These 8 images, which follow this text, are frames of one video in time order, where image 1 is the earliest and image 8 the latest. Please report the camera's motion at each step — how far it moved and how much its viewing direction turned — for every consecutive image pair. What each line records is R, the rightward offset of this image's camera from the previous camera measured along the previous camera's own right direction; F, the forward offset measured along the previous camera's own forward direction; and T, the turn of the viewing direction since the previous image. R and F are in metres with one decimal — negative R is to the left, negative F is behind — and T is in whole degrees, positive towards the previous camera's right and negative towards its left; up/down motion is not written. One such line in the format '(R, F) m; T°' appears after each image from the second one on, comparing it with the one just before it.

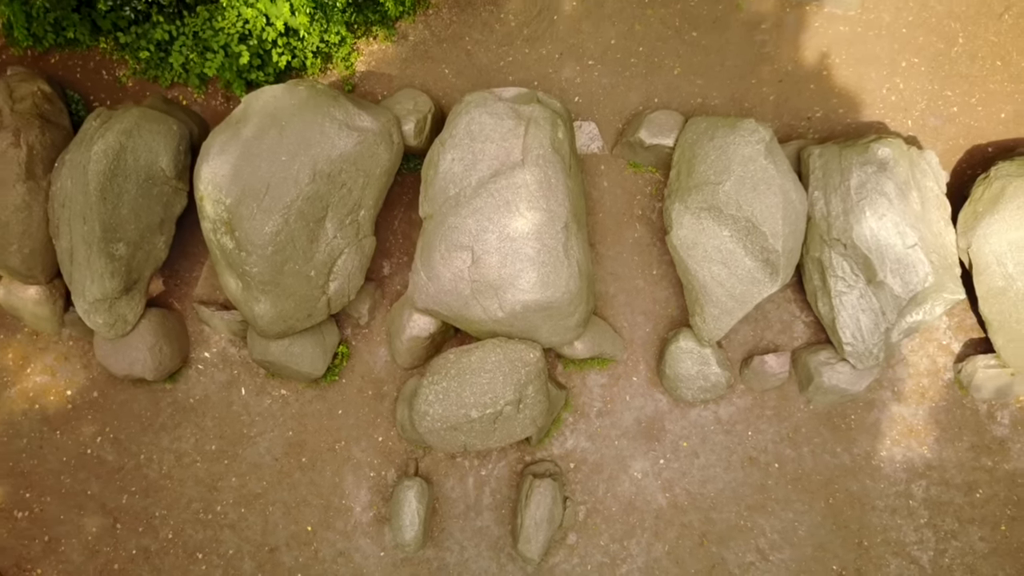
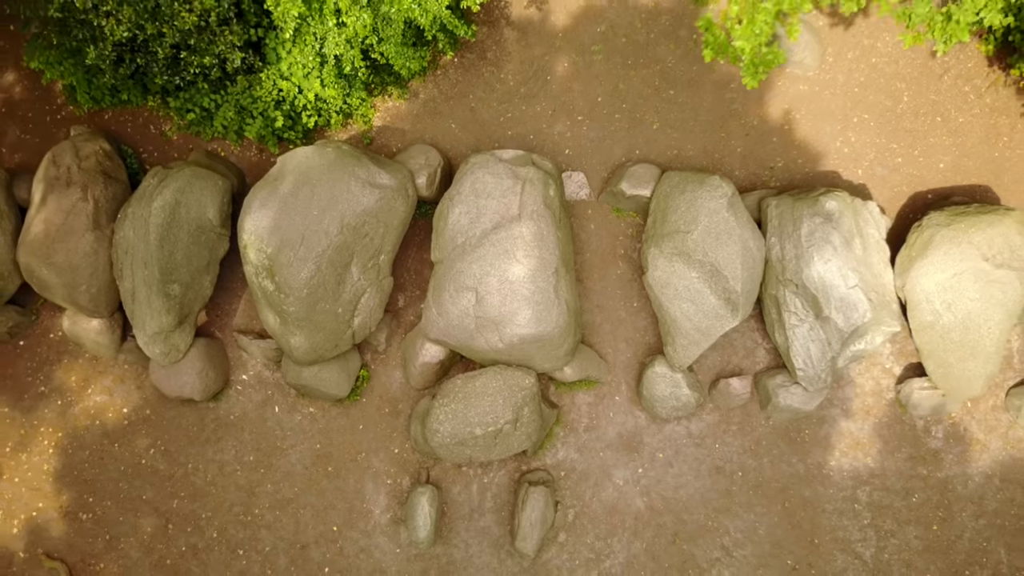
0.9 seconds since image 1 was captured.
(0.0, -1.3) m; 0°
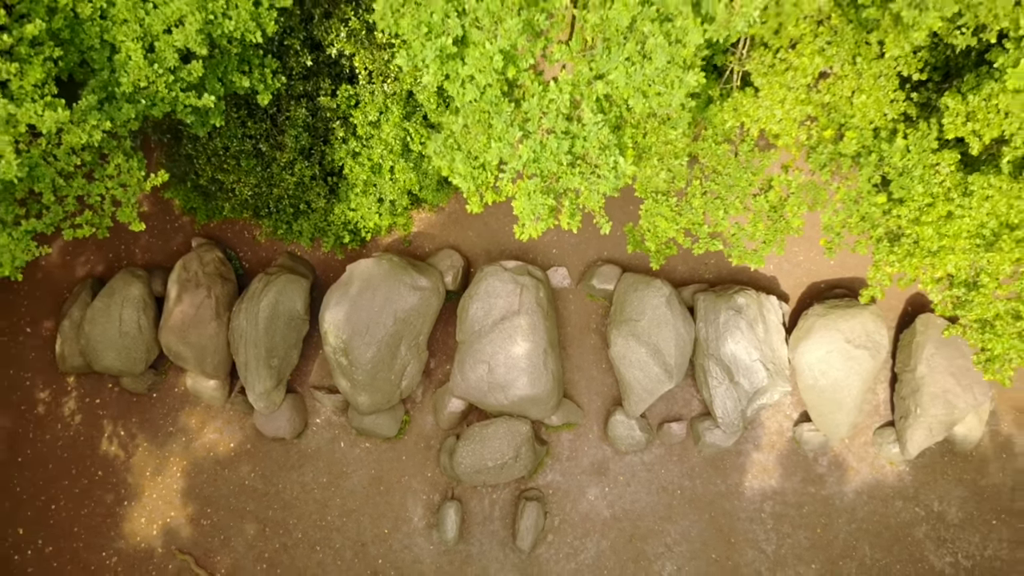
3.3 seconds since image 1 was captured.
(0.0, -3.8) m; 0°
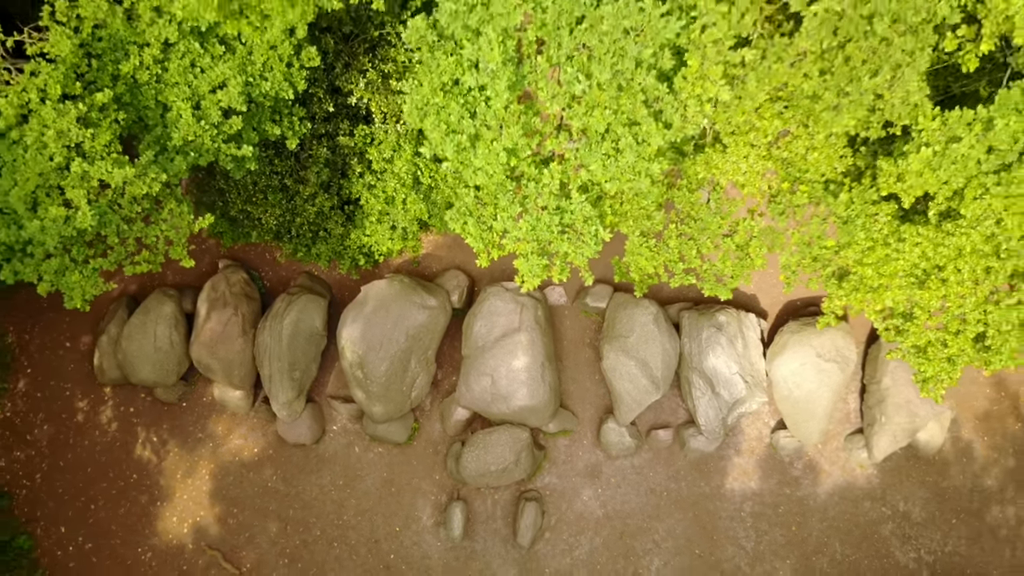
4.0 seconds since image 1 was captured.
(0.0, -1.2) m; 0°
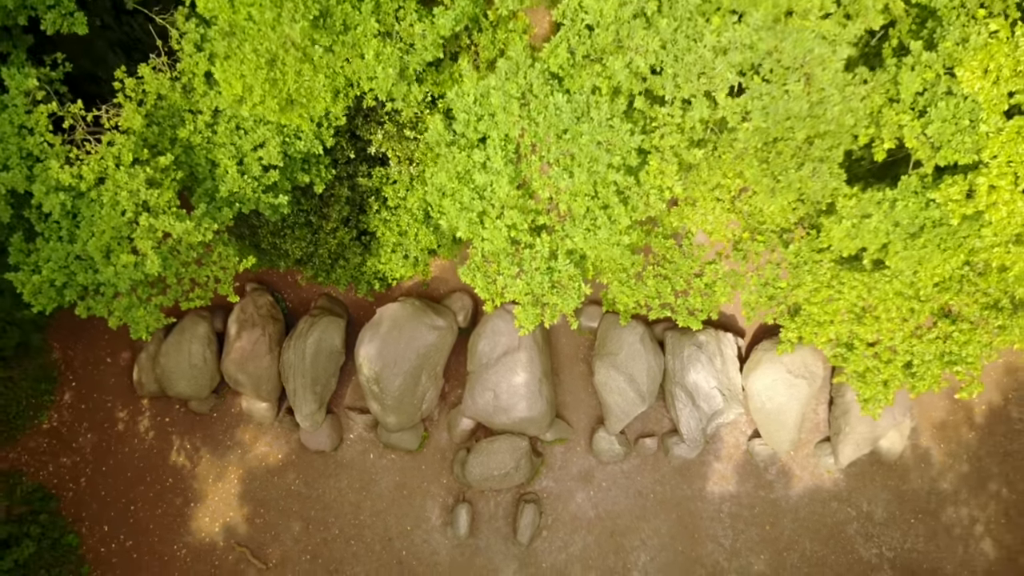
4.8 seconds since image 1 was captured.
(0.0, -1.5) m; 0°
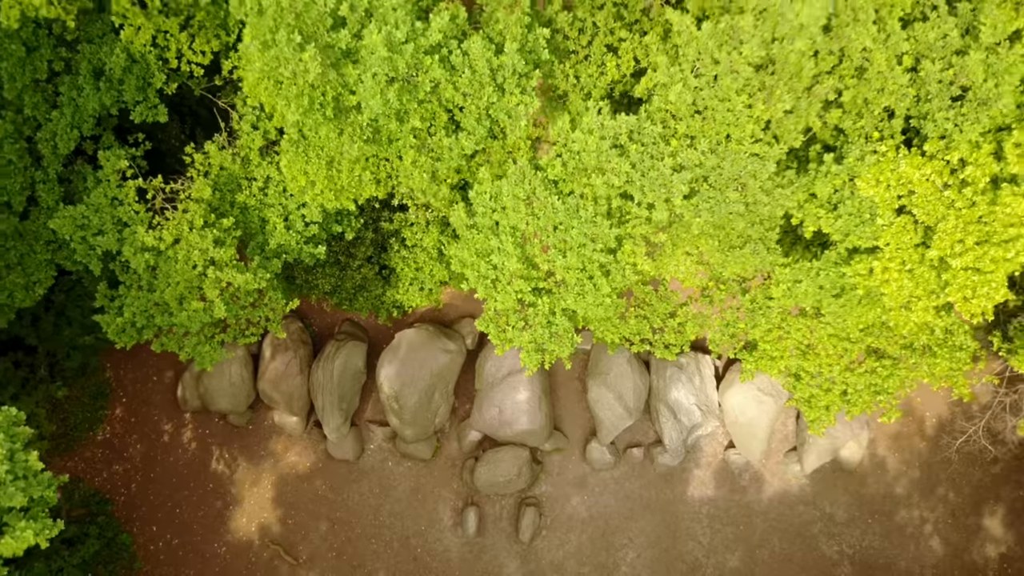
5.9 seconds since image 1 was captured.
(-0.1, -2.1) m; 0°
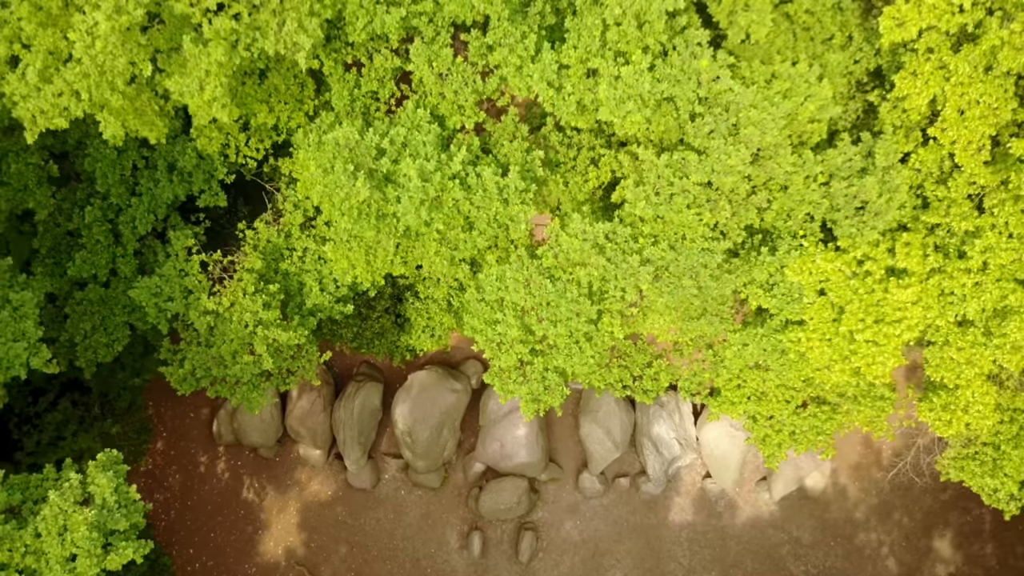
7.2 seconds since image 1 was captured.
(-0.1, -2.3) m; 0°
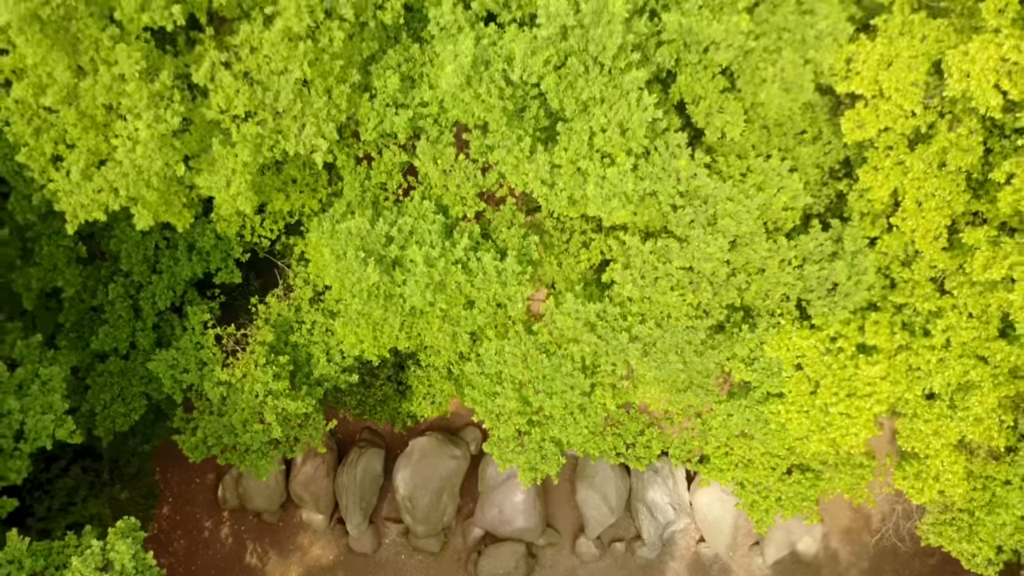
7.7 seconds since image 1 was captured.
(0.0, -0.8) m; 0°
